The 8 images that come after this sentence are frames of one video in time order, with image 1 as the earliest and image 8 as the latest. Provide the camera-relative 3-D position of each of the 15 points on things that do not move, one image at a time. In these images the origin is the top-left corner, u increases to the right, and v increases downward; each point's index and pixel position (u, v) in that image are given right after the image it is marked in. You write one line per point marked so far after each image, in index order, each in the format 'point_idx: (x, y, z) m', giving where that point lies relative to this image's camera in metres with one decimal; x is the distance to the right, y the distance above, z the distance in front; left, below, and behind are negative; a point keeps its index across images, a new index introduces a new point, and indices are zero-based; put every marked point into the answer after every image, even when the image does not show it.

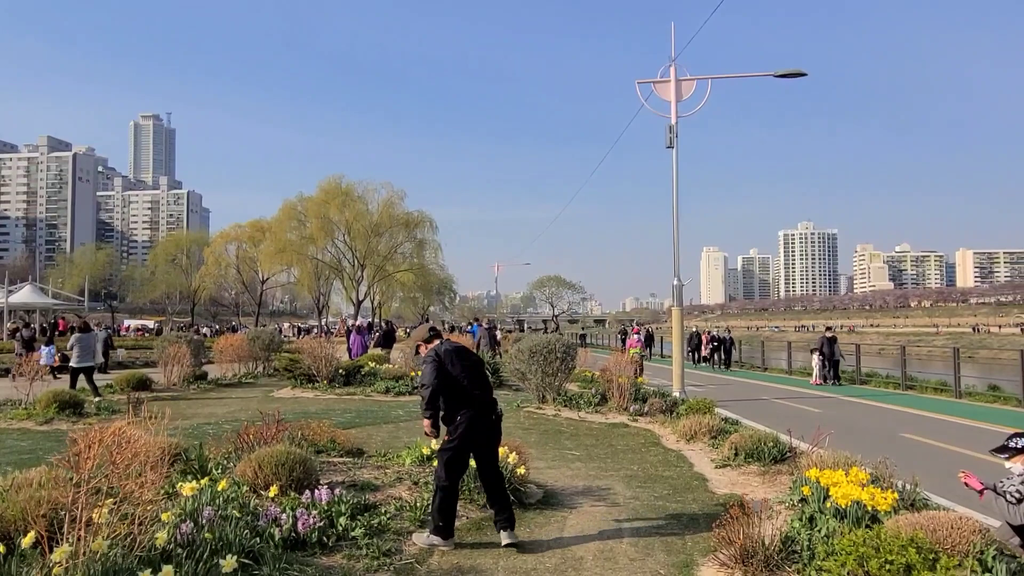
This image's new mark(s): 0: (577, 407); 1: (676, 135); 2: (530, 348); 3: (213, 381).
0: (+1.2, -2.1, +12.9) m
1: (+3.9, +3.6, +17.3) m
2: (+0.3, -1.1, +13.5) m
3: (-7.6, -2.4, +18.6) m
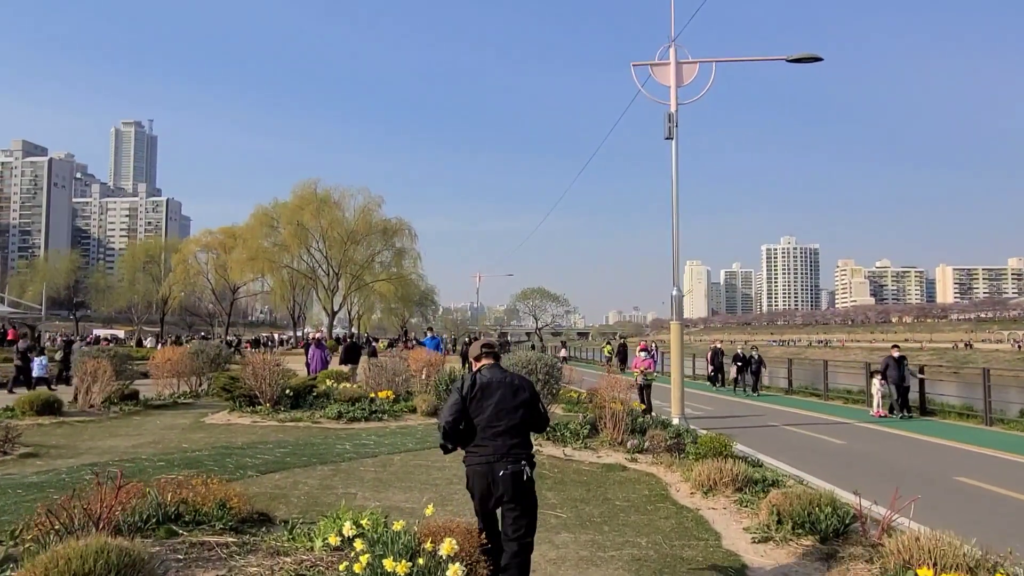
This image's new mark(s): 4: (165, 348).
0: (+0.7, -2.2, +10.6) m
1: (+3.4, +3.4, +15.2) m
2: (-0.1, -1.2, +11.2) m
3: (-8.2, -2.5, +16.2) m
4: (-8.9, -1.5, +18.6) m
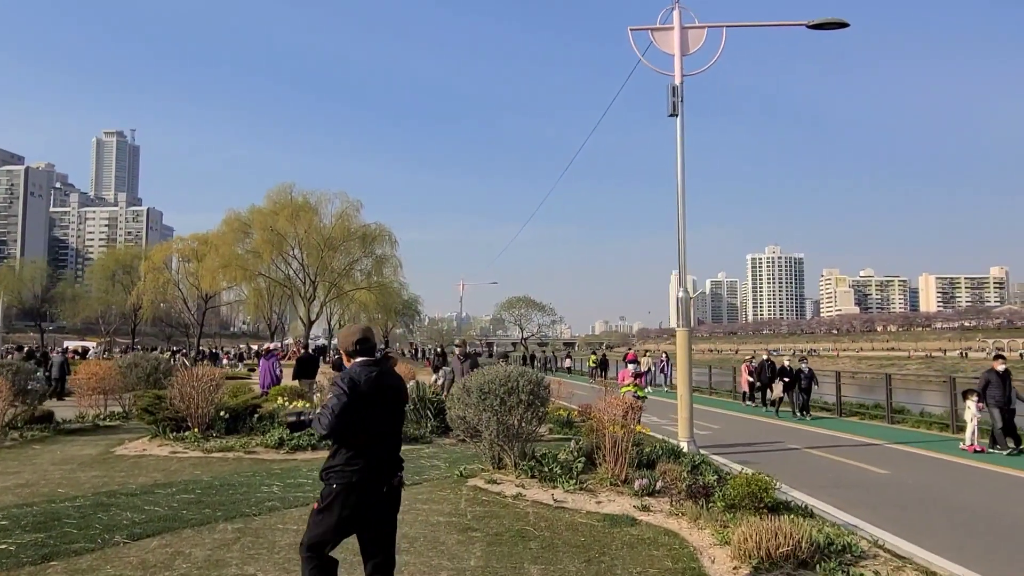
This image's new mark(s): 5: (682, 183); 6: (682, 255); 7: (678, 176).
0: (+0.5, -2.2, +8.4) m
1: (+3.0, +3.4, +13.0) m
2: (-0.4, -1.2, +9.0) m
3: (-8.6, -2.6, +13.7) m
4: (-9.3, -1.6, +16.1) m
5: (+2.7, +1.7, +11.9) m
6: (+2.8, +0.6, +12.1) m
7: (+2.7, +1.8, +11.9) m
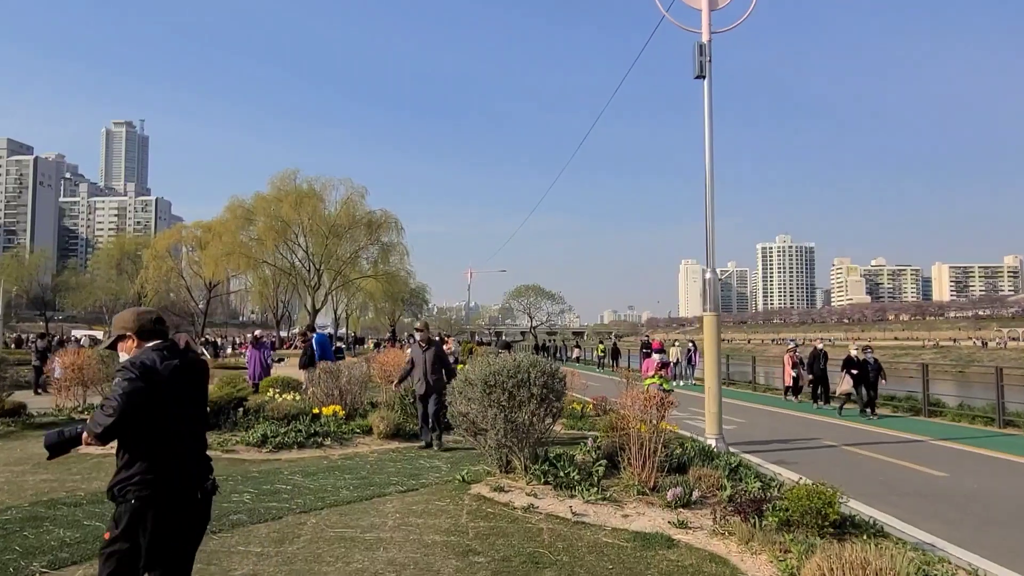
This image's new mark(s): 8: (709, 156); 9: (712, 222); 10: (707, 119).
0: (+0.6, -1.9, +7.2) m
1: (+3.2, +3.7, +11.7) m
2: (-0.3, -1.0, +7.8) m
3: (-8.4, -2.3, +12.7) m
4: (-9.1, -1.3, +15.0) m
5: (+2.9, +2.0, +10.6) m
6: (+2.9, +0.9, +10.8) m
7: (+2.8, +2.1, +10.6) m
8: (+2.8, +1.9, +10.6) m
9: (+2.9, +1.0, +10.8) m
10: (+2.9, +2.5, +10.8) m
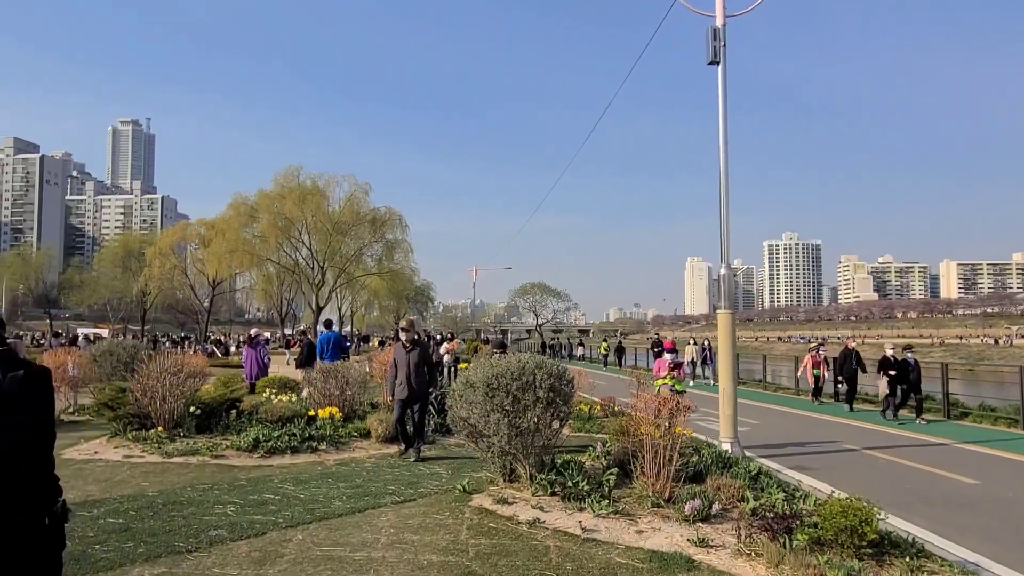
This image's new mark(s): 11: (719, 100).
0: (+0.6, -1.9, +6.6) m
1: (+3.2, +3.7, +11.2) m
2: (-0.3, -0.9, +7.2) m
3: (-8.3, -2.2, +12.2) m
4: (-9.0, -1.2, +14.6) m
5: (+2.9, +2.0, +10.0) m
6: (+3.0, +0.9, +10.3) m
7: (+2.9, +2.2, +10.1) m
8: (+2.9, +2.0, +10.0) m
9: (+3.0, +1.0, +10.2) m
10: (+2.9, +2.5, +10.2) m
11: (+2.9, +2.6, +10.2) m
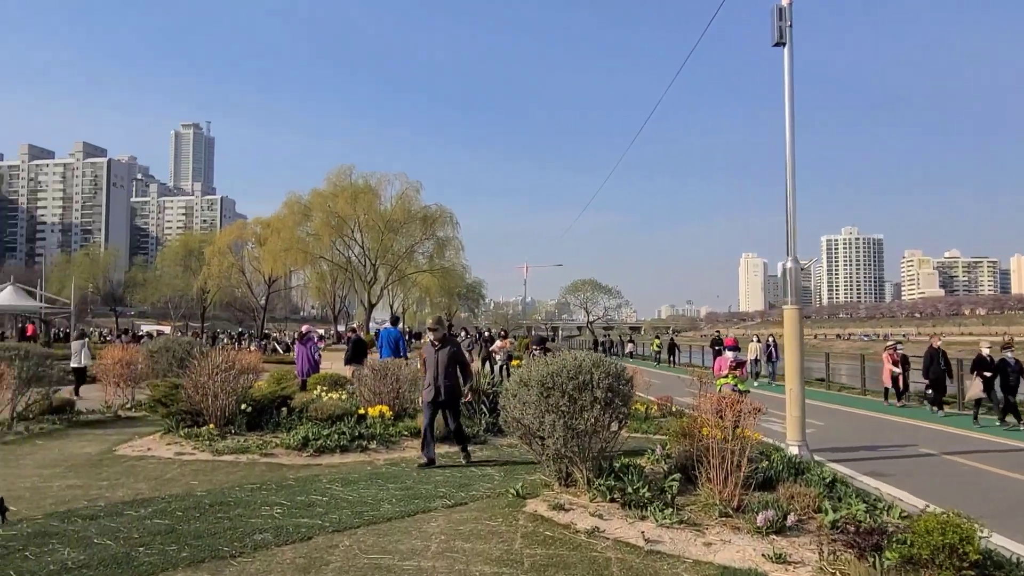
0: (+1.1, -1.8, +6.2) m
1: (+4.0, +3.8, +10.5) m
2: (+0.3, -0.9, +6.9) m
3: (-7.4, -2.2, +12.4) m
4: (-8.0, -1.2, +14.8) m
5: (+3.6, +2.1, +9.4) m
6: (+3.7, +1.0, +9.7) m
7: (+3.6, +2.2, +9.5) m
8: (+3.6, +2.0, +9.4) m
9: (+3.7, +1.1, +9.6) m
10: (+3.6, +2.6, +9.6) m
11: (+3.6, +2.7, +9.6) m
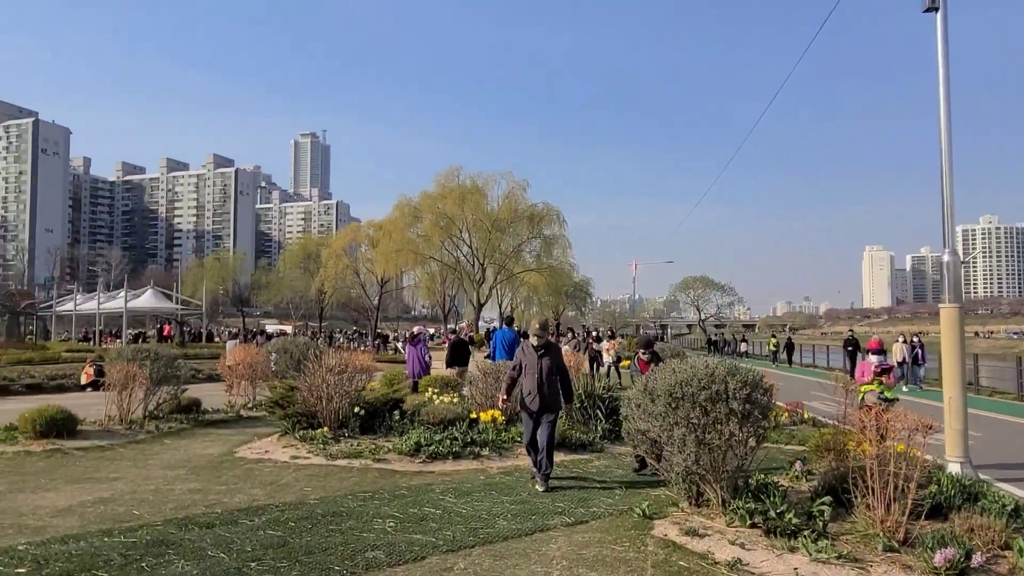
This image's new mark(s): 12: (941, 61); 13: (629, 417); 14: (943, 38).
0: (+2.1, -1.8, +5.5) m
1: (+5.5, +3.9, +9.3) m
2: (+1.3, -0.9, +6.3) m
3: (-5.5, -2.2, +12.8) m
4: (-5.7, -1.2, +15.3) m
5: (+5.0, +2.2, +8.3) m
6: (+5.1, +1.0, +8.5) m
7: (+4.9, +2.3, +8.3) m
8: (+5.0, +2.1, +8.3) m
9: (+5.1, +1.1, +8.5) m
10: (+5.0, +2.7, +8.5) m
11: (+4.9, +2.7, +8.4) m
12: (+5.0, +2.7, +8.5) m
13: (+1.1, -1.2, +6.8) m
14: (+5.2, +3.0, +8.8) m
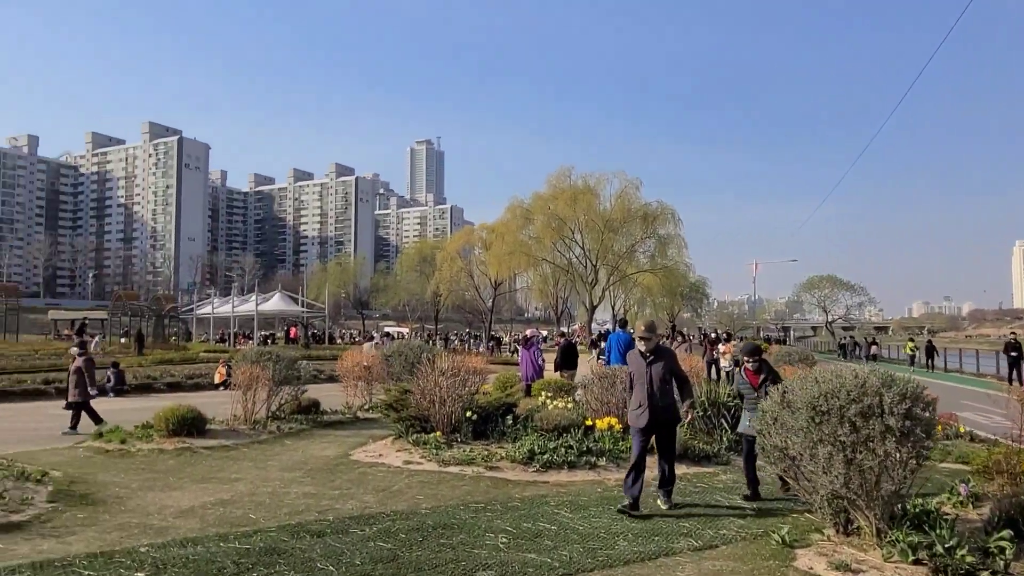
0: (+2.9, -1.8, +4.7) m
1: (+6.8, +3.9, +8.0) m
2: (+2.3, -0.9, +5.6) m
3: (-3.5, -2.3, +13.1) m
4: (-3.3, -1.3, +15.6) m
5: (+6.2, +2.2, +7.0) m
6: (+6.3, +1.1, +7.2) m
7: (+6.1, +2.3, +7.1) m
8: (+6.1, +2.1, +7.0) m
9: (+6.3, +1.2, +7.2) m
10: (+6.2, +2.7, +7.2) m
11: (+6.1, +2.7, +7.2) m
12: (+6.2, +2.7, +7.2) m
13: (+2.1, -1.2, +6.1) m
14: (+6.4, +3.1, +7.5) m
